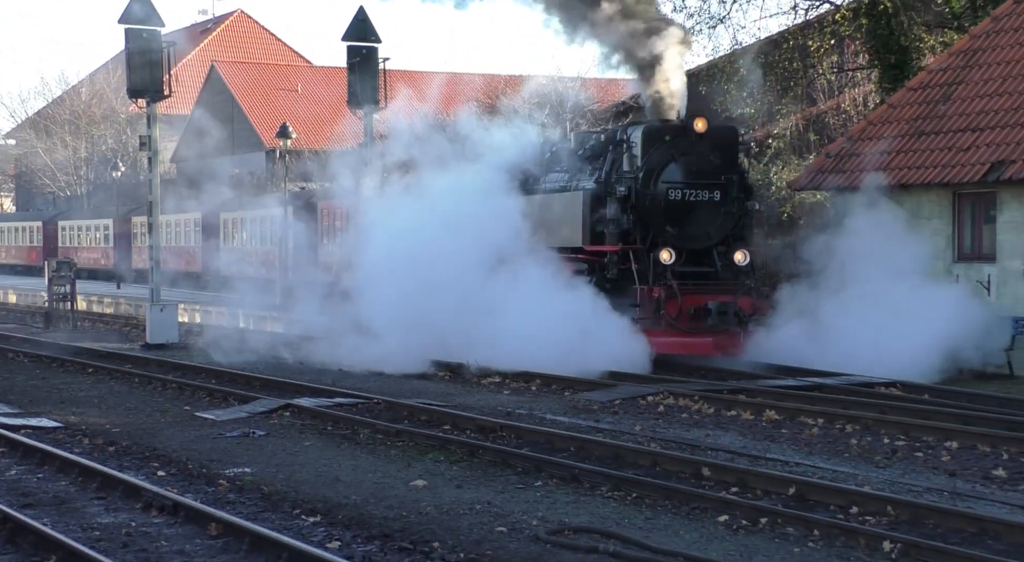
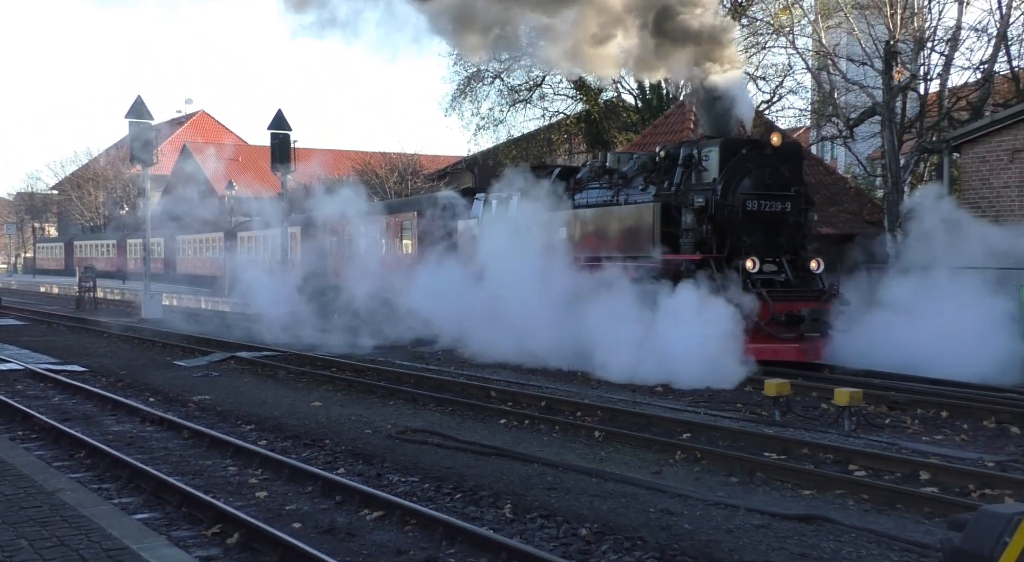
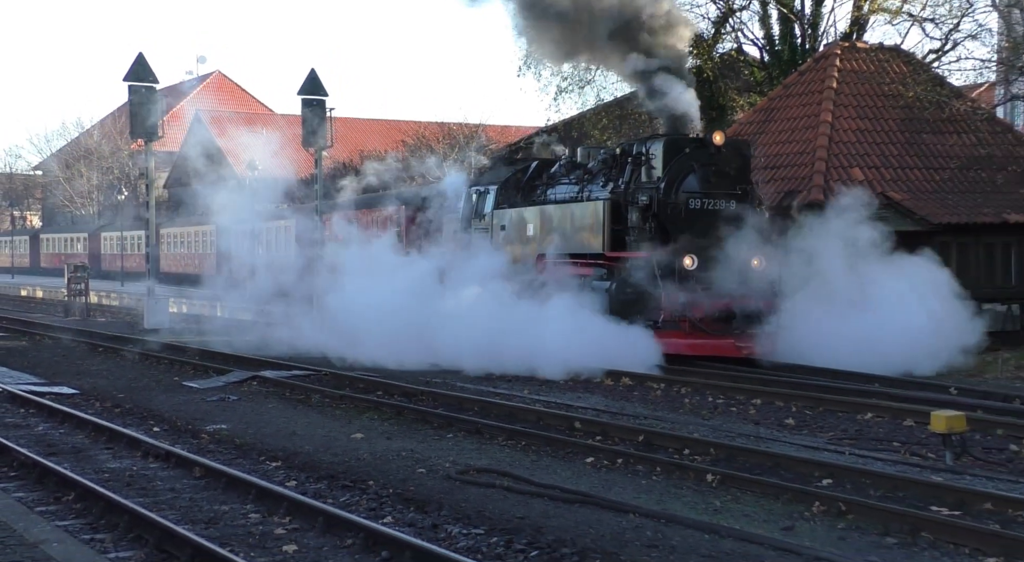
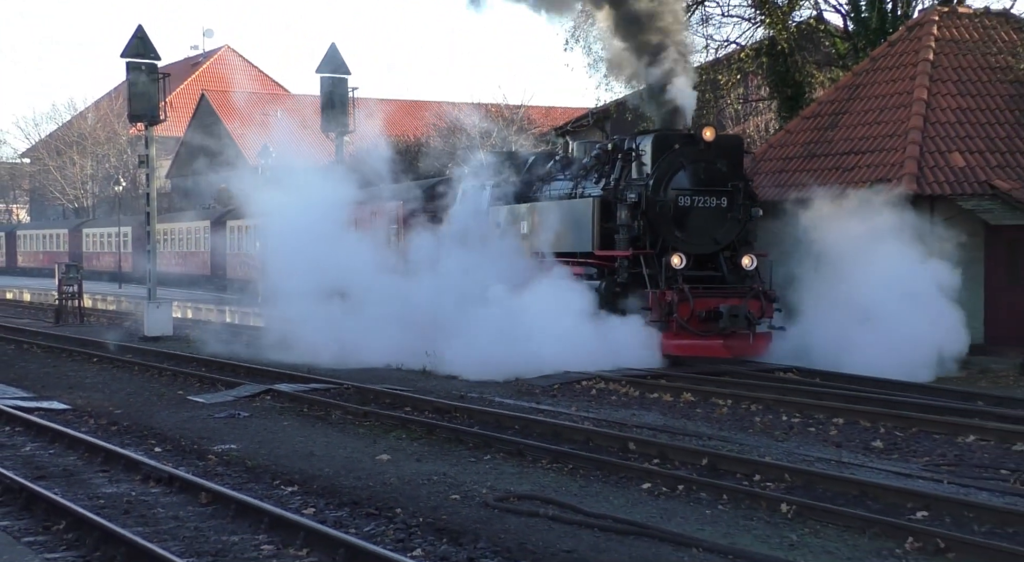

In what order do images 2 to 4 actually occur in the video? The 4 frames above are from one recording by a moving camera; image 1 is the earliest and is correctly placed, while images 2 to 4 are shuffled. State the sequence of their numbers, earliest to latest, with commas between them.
4, 3, 2
